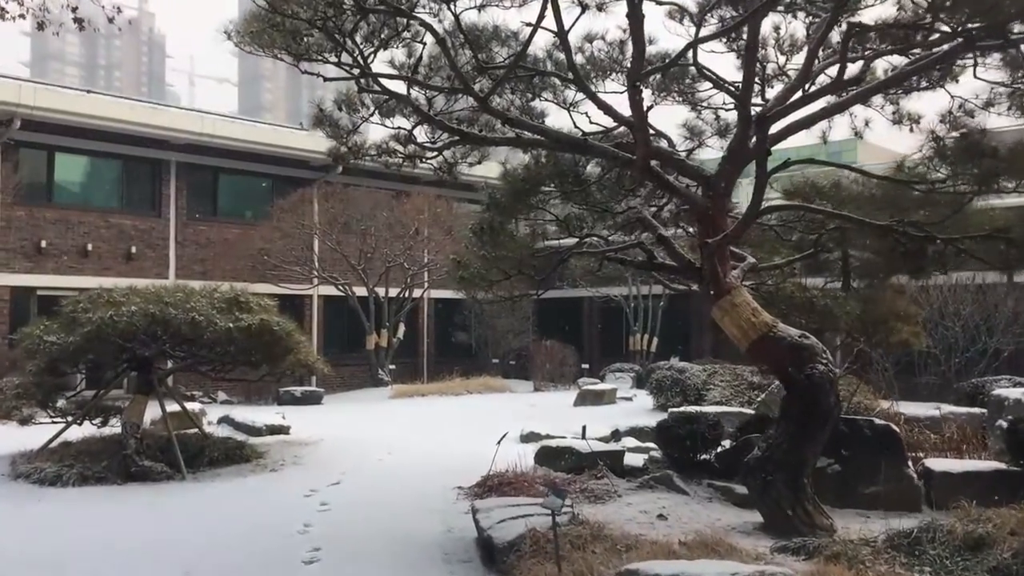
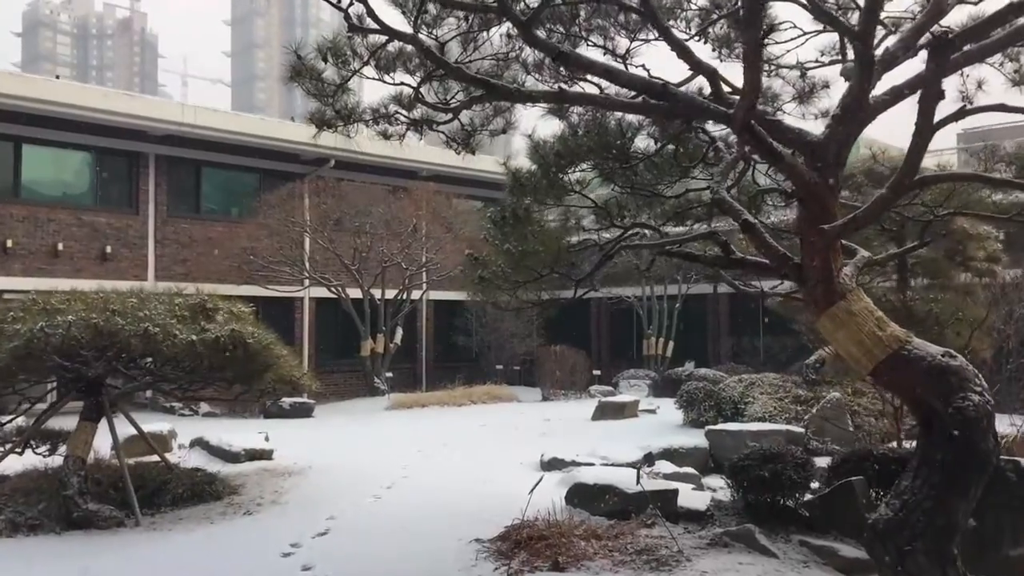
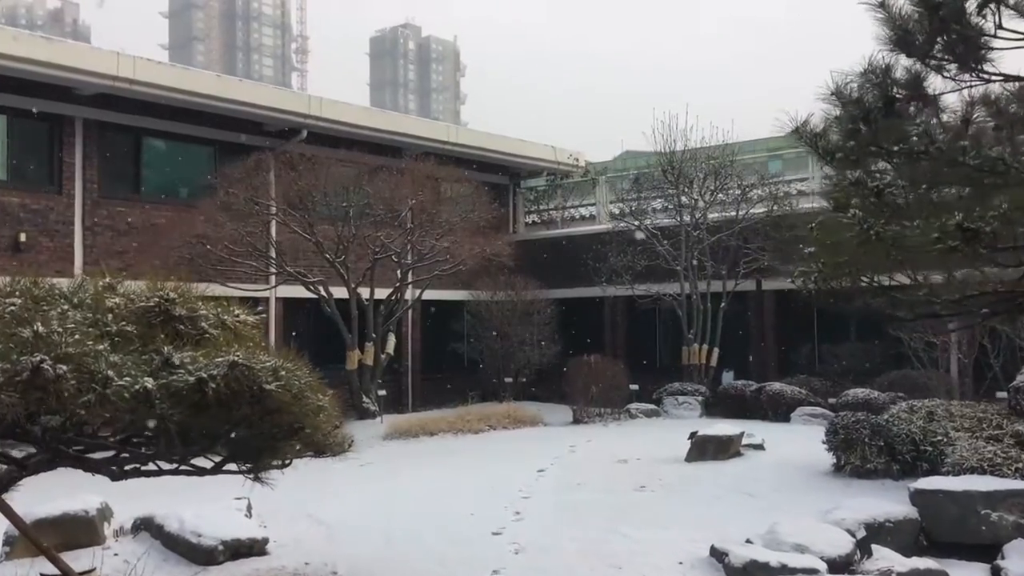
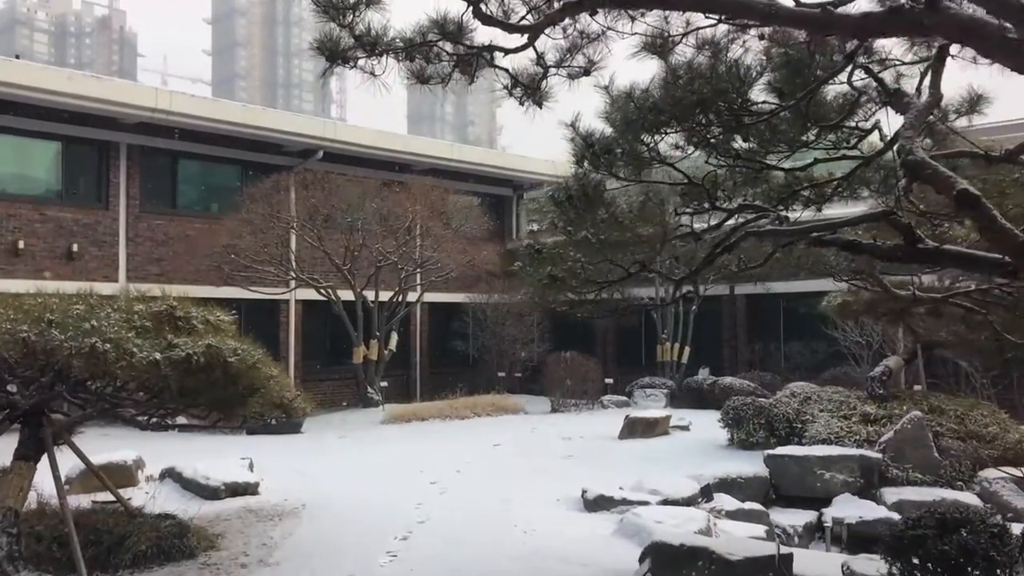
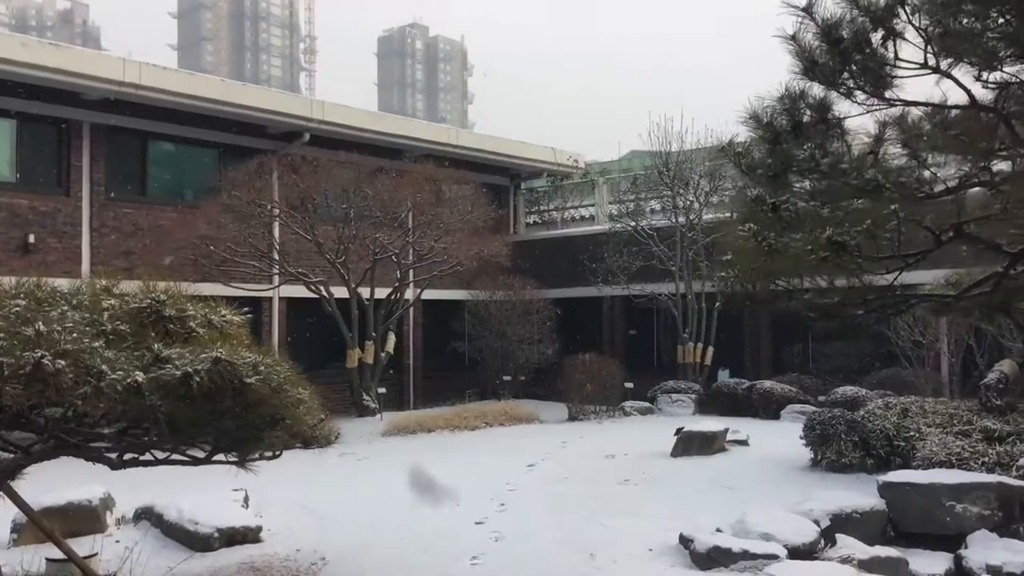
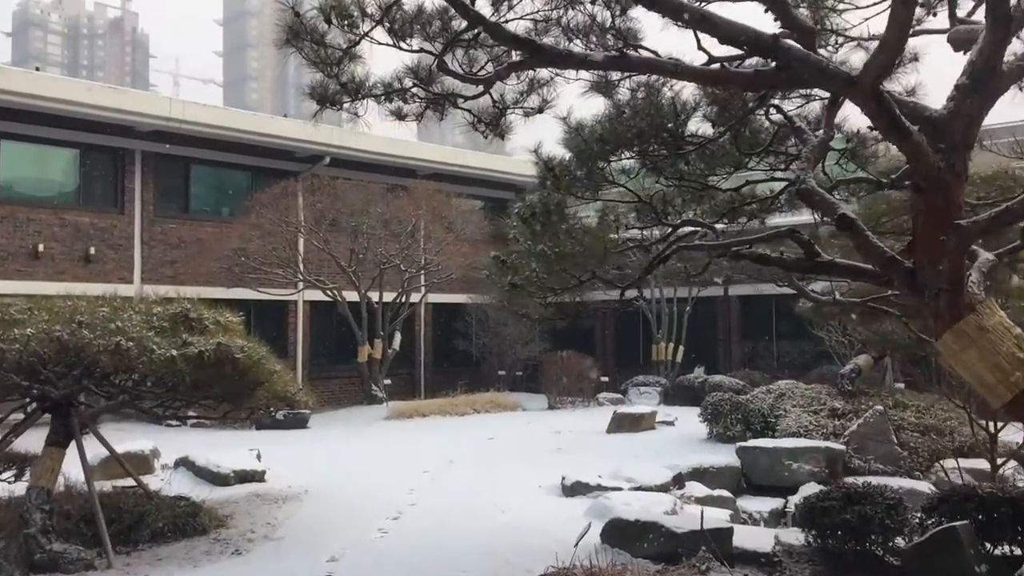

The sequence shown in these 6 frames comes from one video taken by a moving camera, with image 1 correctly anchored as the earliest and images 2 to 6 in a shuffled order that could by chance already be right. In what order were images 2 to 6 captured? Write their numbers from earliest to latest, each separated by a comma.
2, 6, 4, 5, 3
